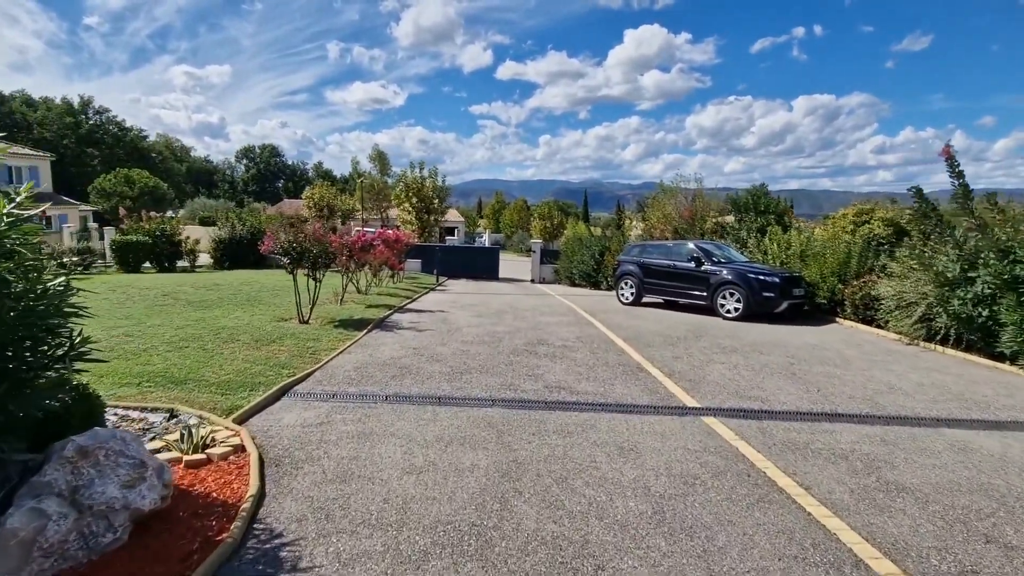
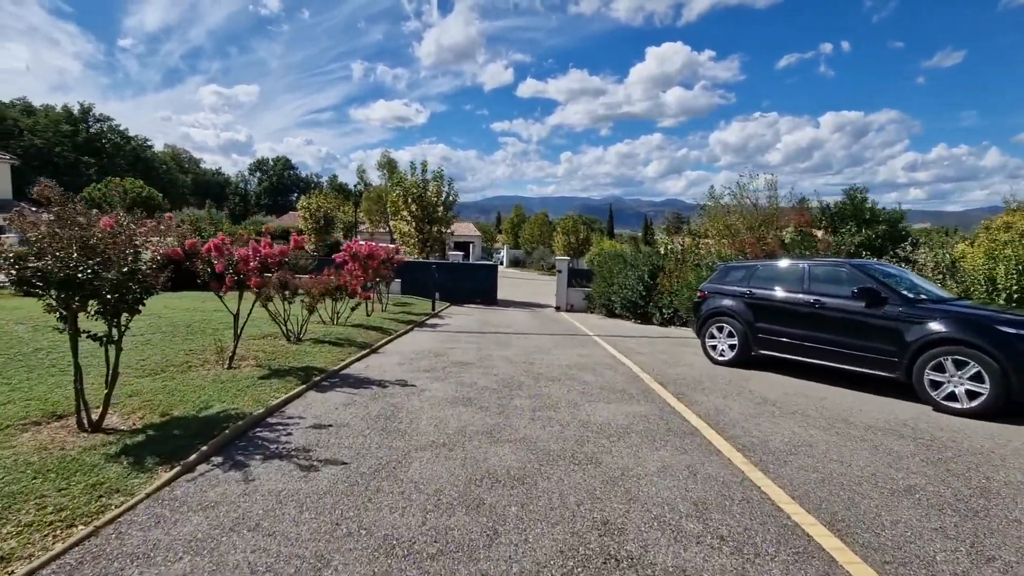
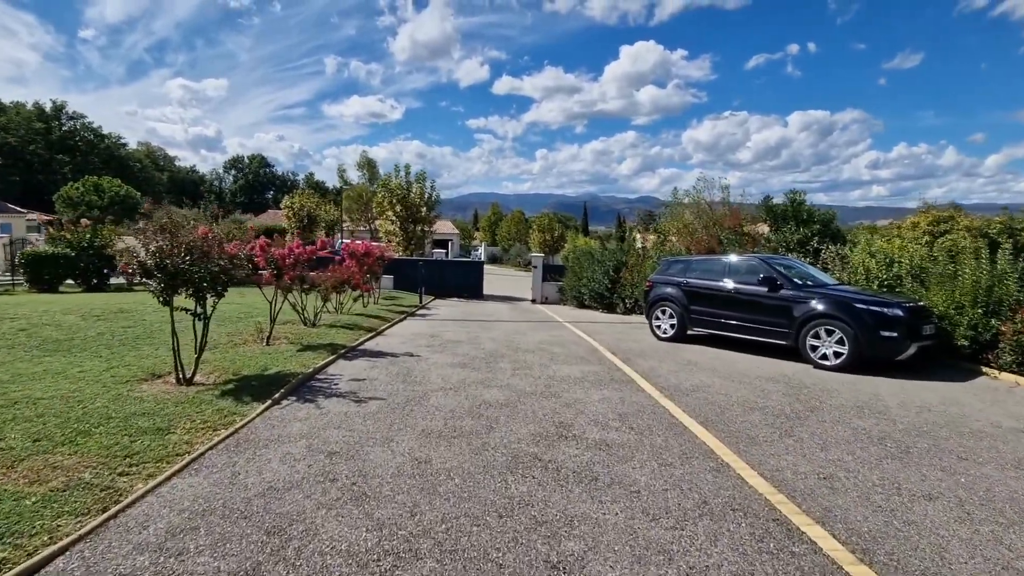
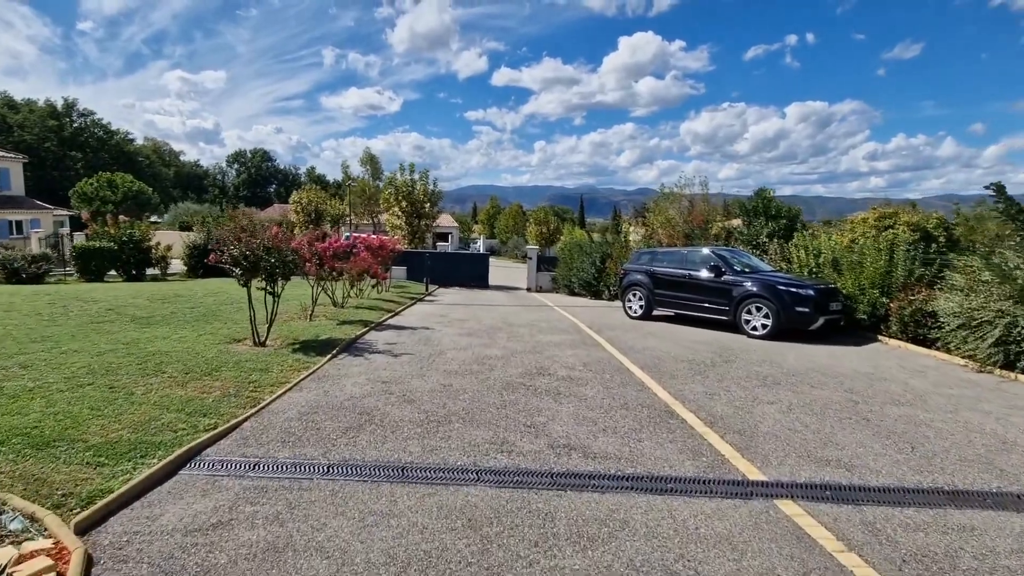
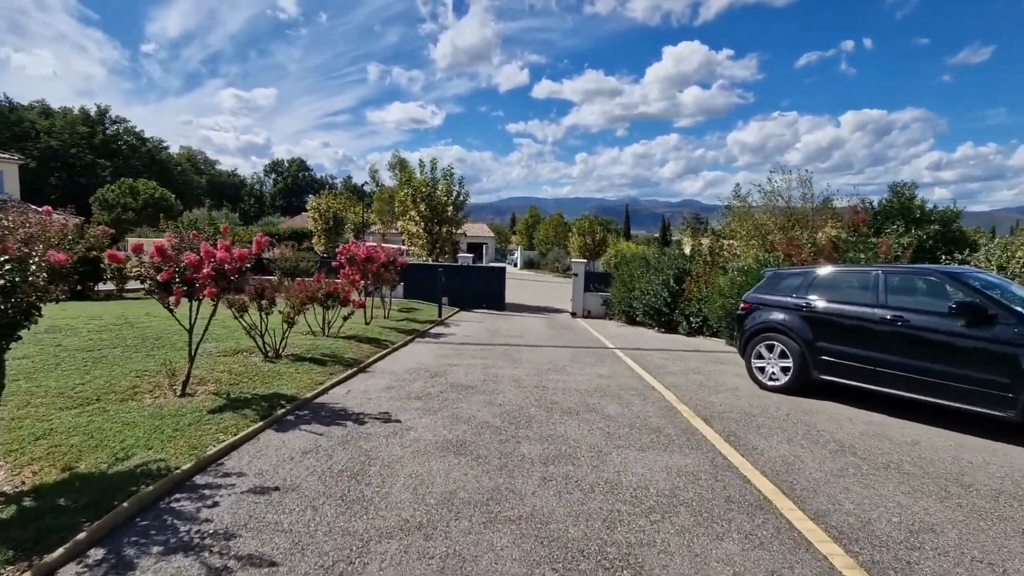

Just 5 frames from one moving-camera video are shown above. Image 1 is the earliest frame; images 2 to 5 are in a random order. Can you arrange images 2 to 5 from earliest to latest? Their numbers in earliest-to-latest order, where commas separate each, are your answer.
4, 3, 2, 5
